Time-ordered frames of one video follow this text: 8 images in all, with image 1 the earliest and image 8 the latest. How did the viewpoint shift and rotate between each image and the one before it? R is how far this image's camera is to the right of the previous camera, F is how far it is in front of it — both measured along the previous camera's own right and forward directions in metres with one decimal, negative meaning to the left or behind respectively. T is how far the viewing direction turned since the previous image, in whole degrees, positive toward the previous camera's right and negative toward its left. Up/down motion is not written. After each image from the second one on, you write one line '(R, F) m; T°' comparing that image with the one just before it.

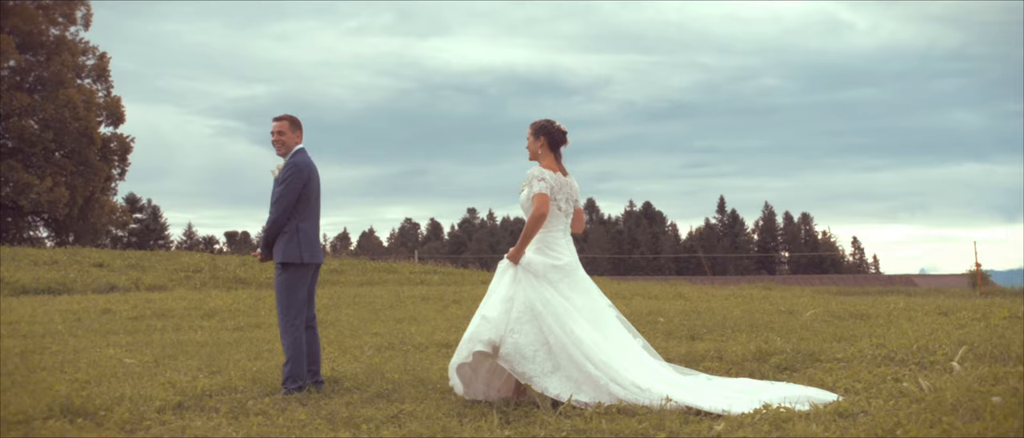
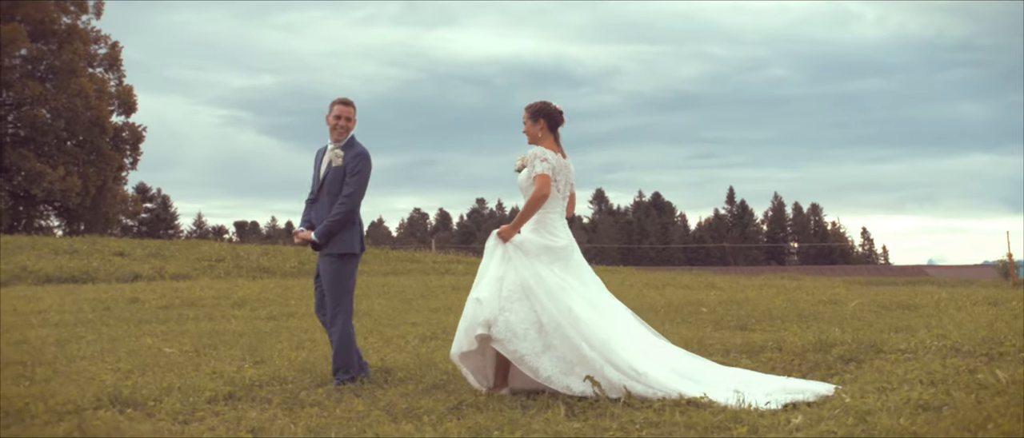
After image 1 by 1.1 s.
(-0.4, +0.1) m; -1°
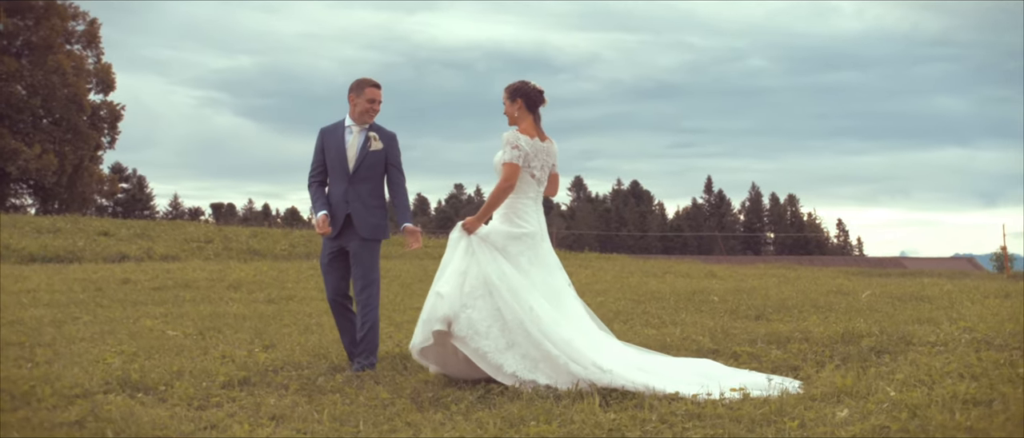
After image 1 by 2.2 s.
(-0.4, +0.2) m; +1°
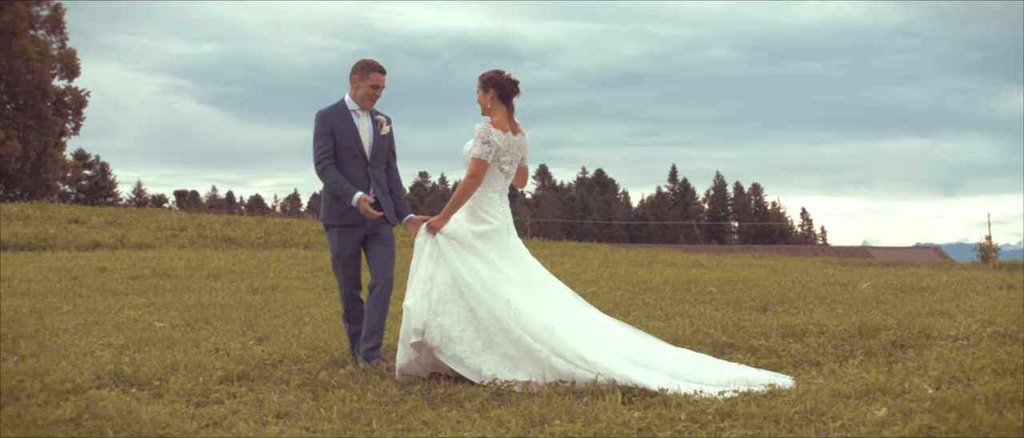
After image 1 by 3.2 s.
(-0.3, +0.3) m; +2°
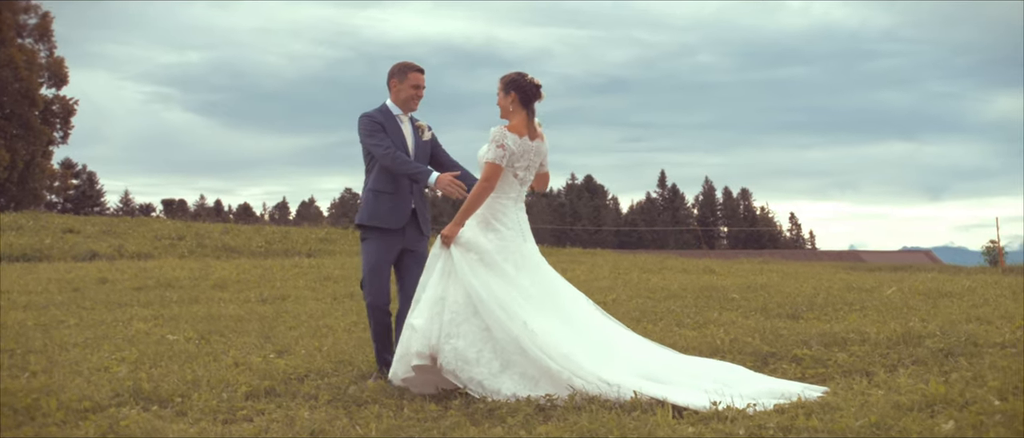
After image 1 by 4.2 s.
(-0.3, +0.2) m; 0°
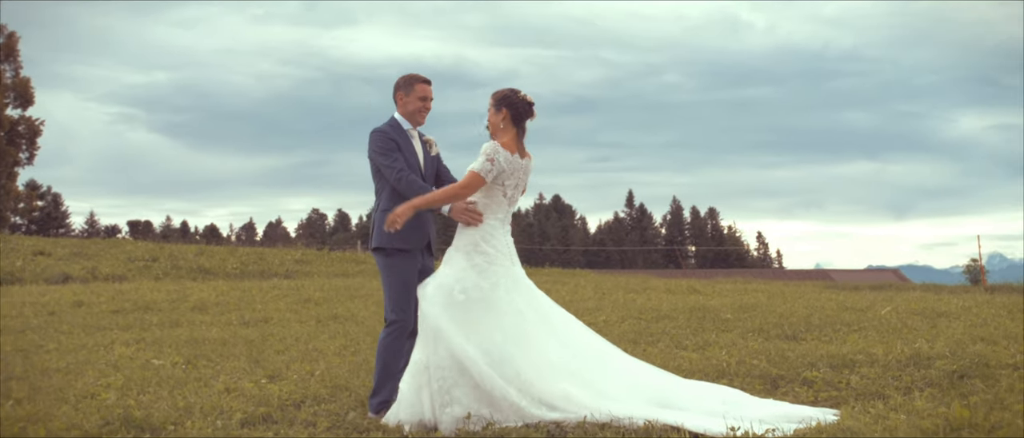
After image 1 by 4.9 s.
(-0.2, +0.2) m; +2°
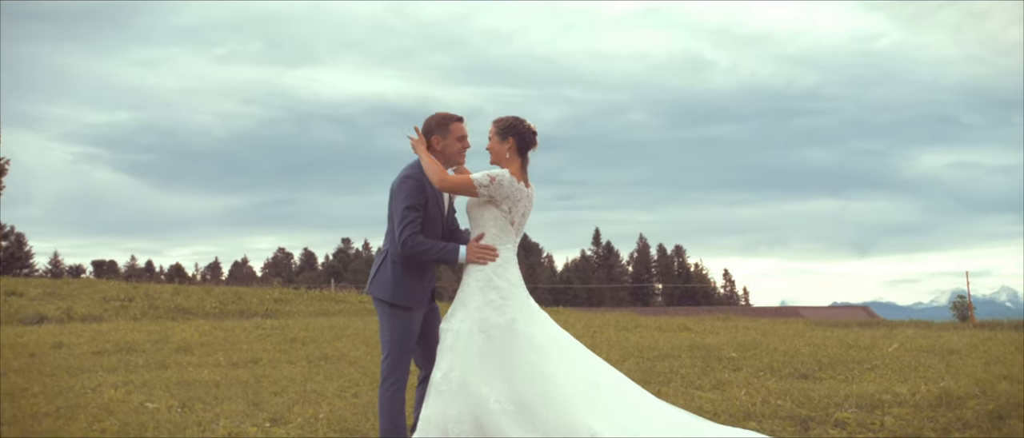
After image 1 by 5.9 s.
(-0.4, +0.2) m; +1°
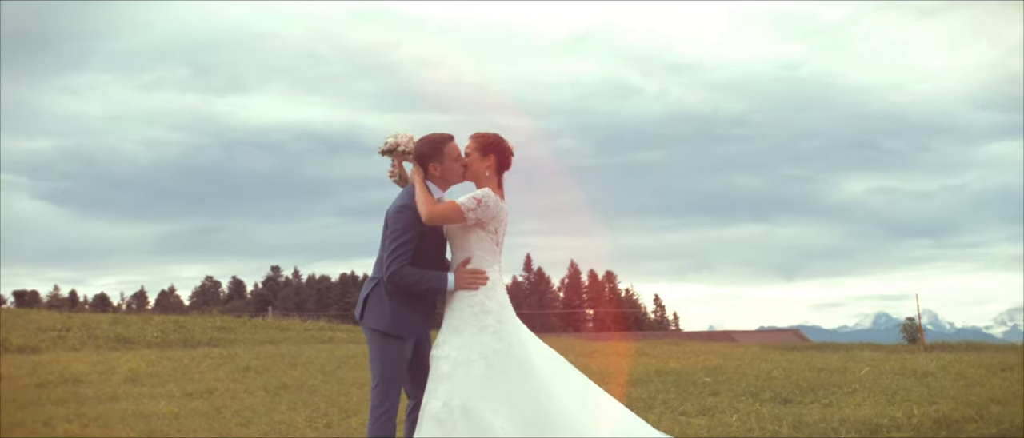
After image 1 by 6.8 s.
(-0.4, +0.2) m; +4°
